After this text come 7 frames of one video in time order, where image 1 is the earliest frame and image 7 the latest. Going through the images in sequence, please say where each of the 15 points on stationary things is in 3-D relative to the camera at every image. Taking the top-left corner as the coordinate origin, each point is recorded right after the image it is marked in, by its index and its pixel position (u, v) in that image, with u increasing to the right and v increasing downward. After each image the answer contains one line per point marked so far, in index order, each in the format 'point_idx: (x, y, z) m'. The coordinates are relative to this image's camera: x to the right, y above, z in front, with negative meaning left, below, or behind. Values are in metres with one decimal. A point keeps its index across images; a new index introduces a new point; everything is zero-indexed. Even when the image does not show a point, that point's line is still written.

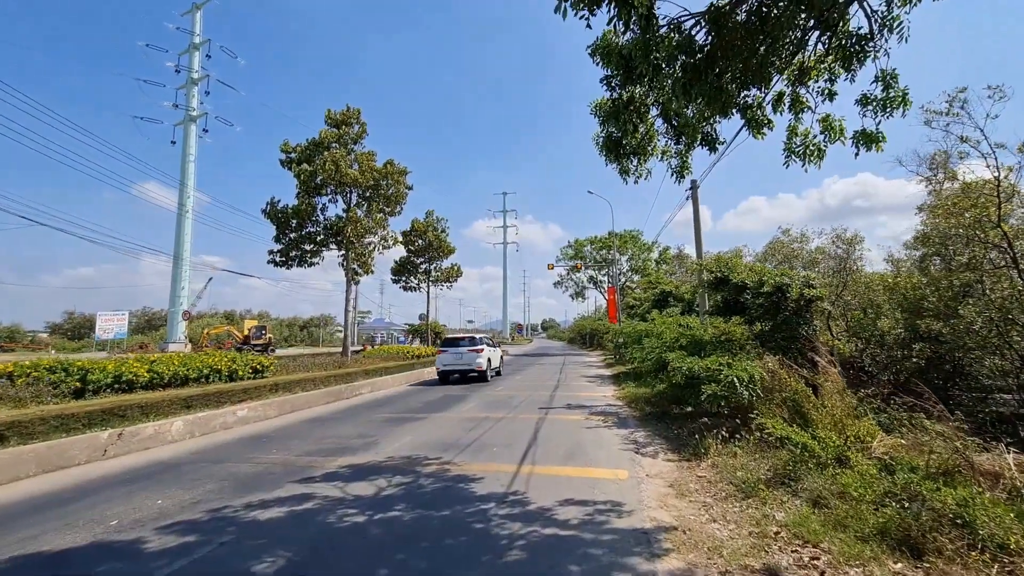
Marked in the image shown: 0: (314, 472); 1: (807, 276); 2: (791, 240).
0: (-2.4, -2.2, +6.0) m
1: (+5.2, +0.2, +8.8) m
2: (+10.7, +1.9, +19.2) m
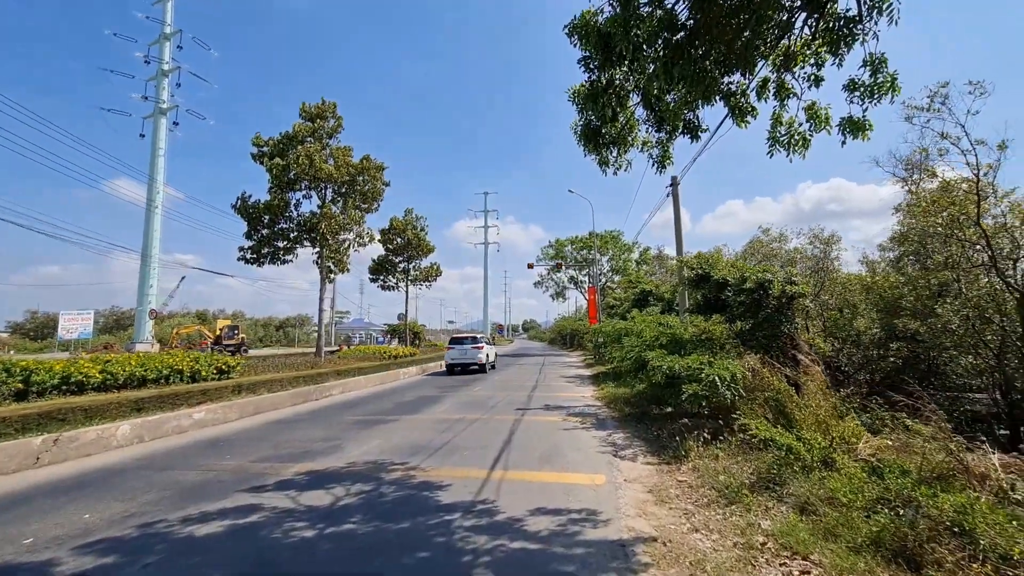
0: (-2.7, -2.1, +5.5) m
1: (+4.8, +0.3, +8.7) m
2: (+9.9, +1.9, +19.2) m
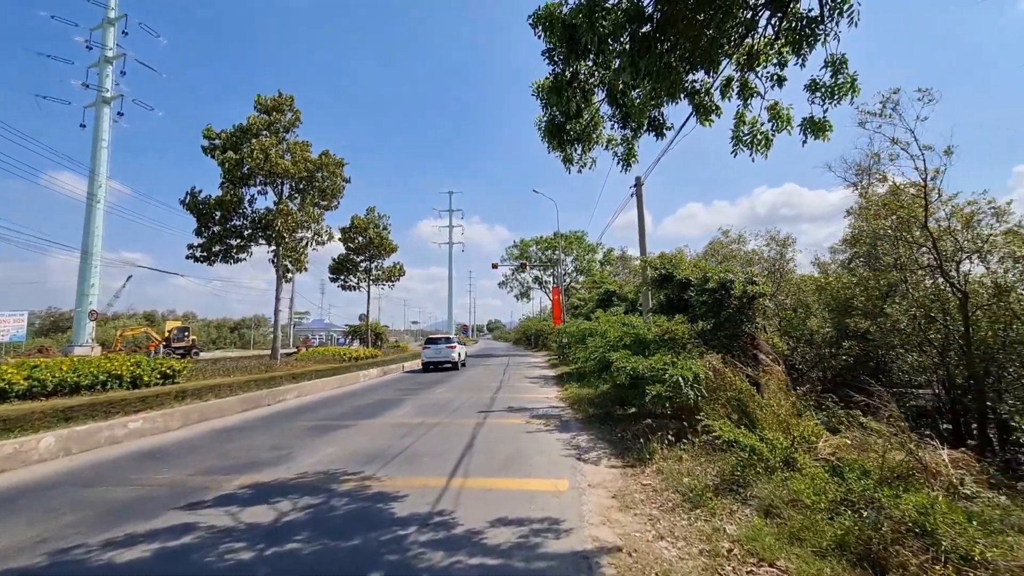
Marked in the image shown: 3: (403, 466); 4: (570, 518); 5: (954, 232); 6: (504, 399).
0: (-3.1, -2.1, +5.1) m
1: (+4.2, +0.3, +8.7) m
2: (+8.5, +1.9, +19.6) m
3: (-1.3, -2.2, +6.0) m
4: (+0.5, -2.0, +4.4) m
5: (+9.0, +1.2, +10.1) m
6: (-0.2, -2.8, +12.7) m
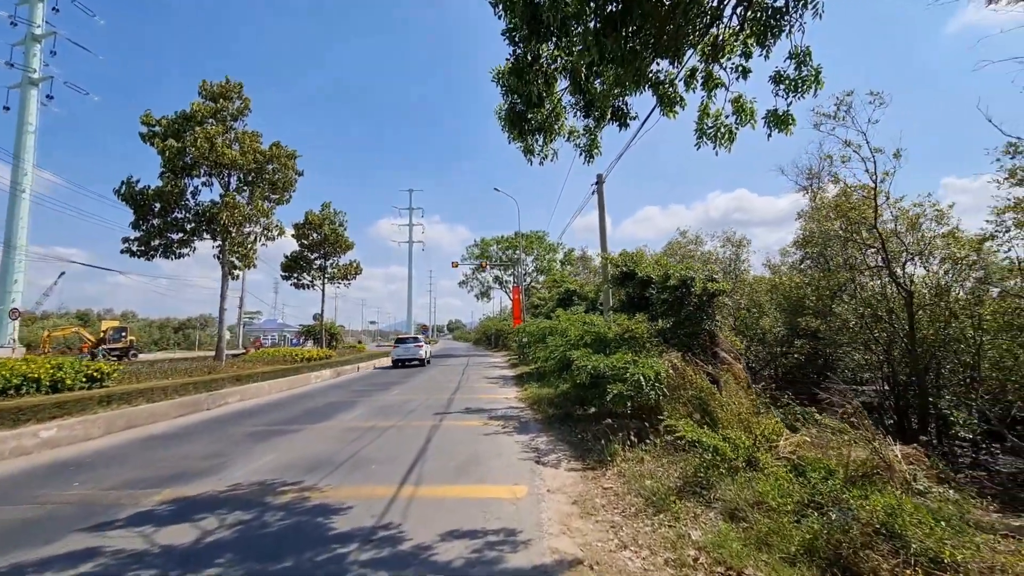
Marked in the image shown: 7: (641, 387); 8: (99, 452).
0: (-3.6, -2.0, +4.5) m
1: (+3.4, +0.3, +8.7) m
2: (+6.9, +1.9, +19.9) m
3: (-1.8, -2.1, +5.6) m
4: (+0.1, -1.9, +4.1) m
5: (+8.2, +1.2, +10.4) m
6: (-1.2, -2.8, +12.3) m
7: (+1.7, -1.3, +6.5) m
8: (-6.0, -2.4, +7.3) m
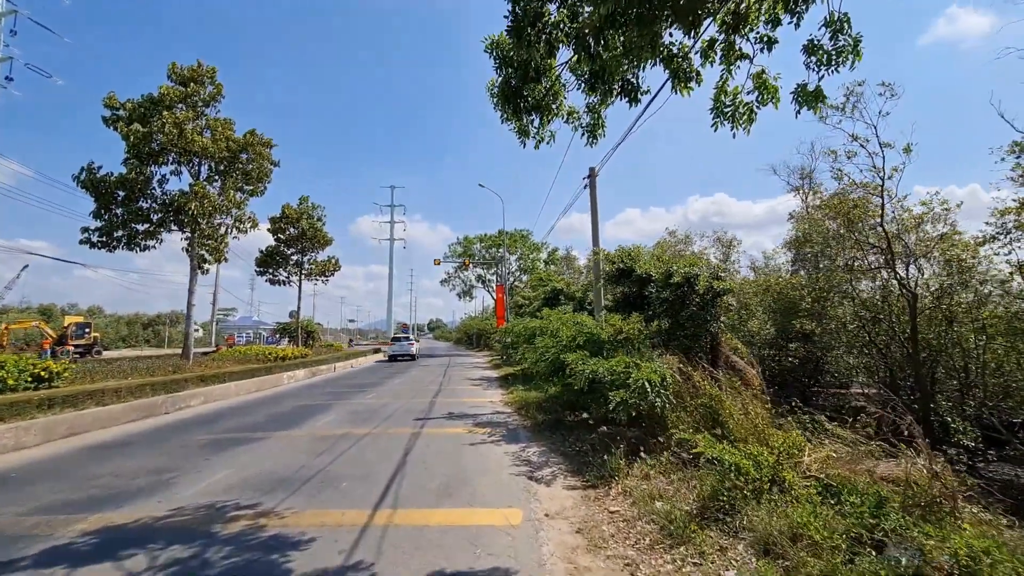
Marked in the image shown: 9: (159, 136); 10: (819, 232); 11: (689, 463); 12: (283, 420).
0: (-3.6, -1.9, +3.7) m
1: (+3.3, +0.3, +8.2) m
2: (+6.4, +1.8, +19.5) m
3: (-1.9, -2.0, +4.9) m
4: (+0.1, -1.9, +3.4) m
5: (+8.0, +1.1, +10.0) m
6: (-1.6, -2.7, +11.6) m
7: (+1.6, -1.3, +5.9) m
8: (-6.2, -2.2, +6.4) m
9: (-14.0, +6.0, +19.8) m
10: (+6.9, +1.3, +11.2) m
11: (+1.8, -1.8, +5.1) m
12: (-4.4, -2.5, +9.5) m
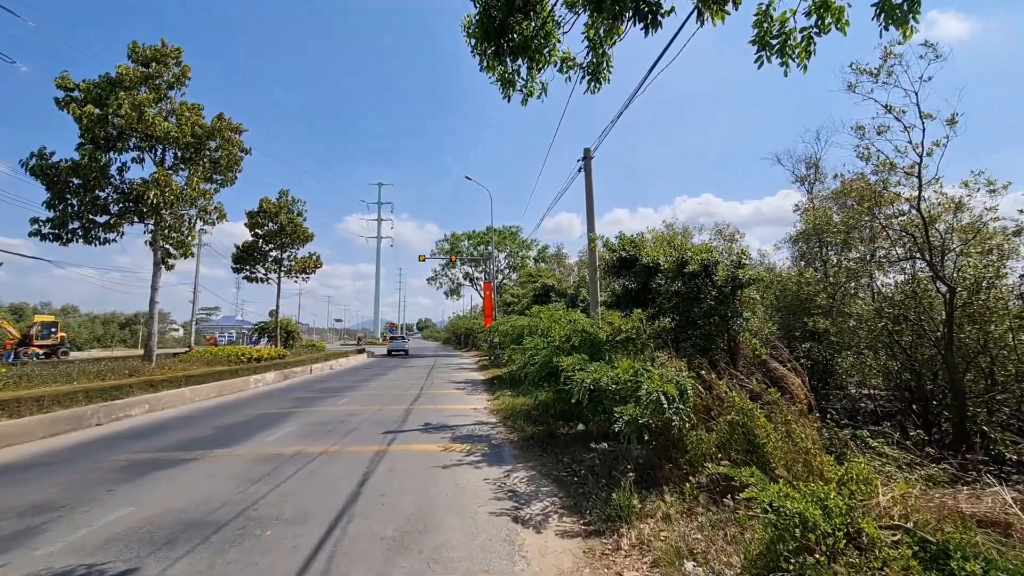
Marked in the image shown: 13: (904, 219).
0: (-3.7, -1.8, +2.4) m
1: (+3.0, +0.4, +7.0) m
2: (+5.9, +2.0, +18.4) m
3: (-2.1, -1.9, +3.6) m
4: (0.0, -1.8, +2.2) m
5: (+7.7, +1.2, +9.0) m
6: (-1.9, -2.6, +10.3) m
7: (+1.4, -1.1, +4.7) m
8: (-6.3, -2.1, +5.0) m
9: (-14.4, +6.2, +18.2) m
10: (+6.6, +1.4, +10.1) m
11: (+1.6, -1.7, +3.9) m
12: (-4.6, -2.4, +8.2) m
13: (+6.2, +1.1, +8.0) m
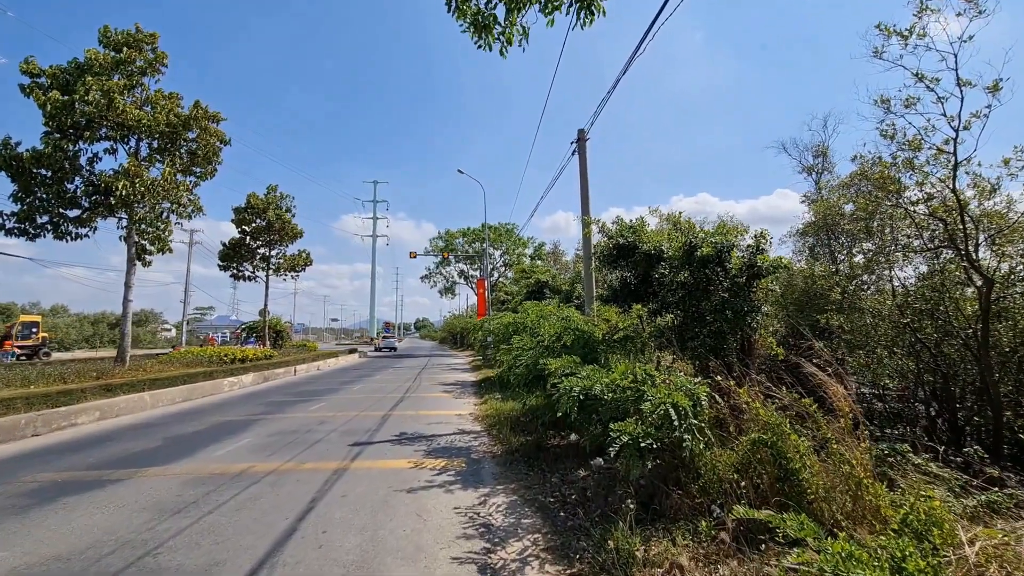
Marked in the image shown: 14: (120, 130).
0: (-3.9, -1.7, +1.5) m
1: (+2.8, +0.5, +6.1) m
2: (+5.6, +2.1, +17.5) m
3: (-2.3, -1.8, +2.7) m
4: (-0.2, -1.7, +1.3) m
5: (+7.5, +1.3, +8.1) m
6: (-2.1, -2.5, +9.4) m
7: (+1.2, -1.0, +3.8) m
8: (-6.6, -2.0, +4.1) m
9: (-14.7, +6.3, +17.2) m
10: (+6.3, +1.5, +9.2) m
11: (+1.4, -1.6, +3.0) m
12: (-4.8, -2.3, +7.2) m
13: (+6.0, +1.2, +7.1) m
14: (-14.1, +5.7, +18.0) m
